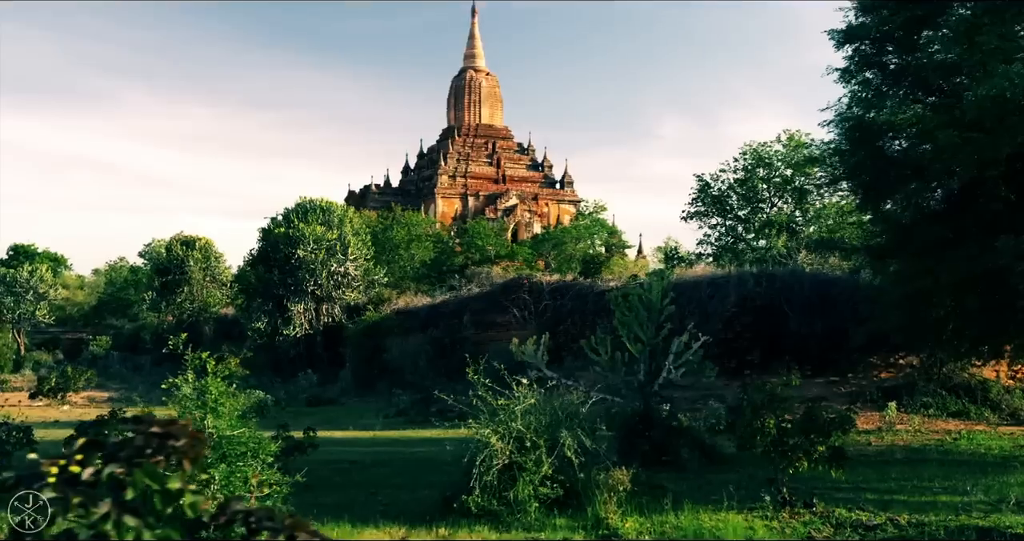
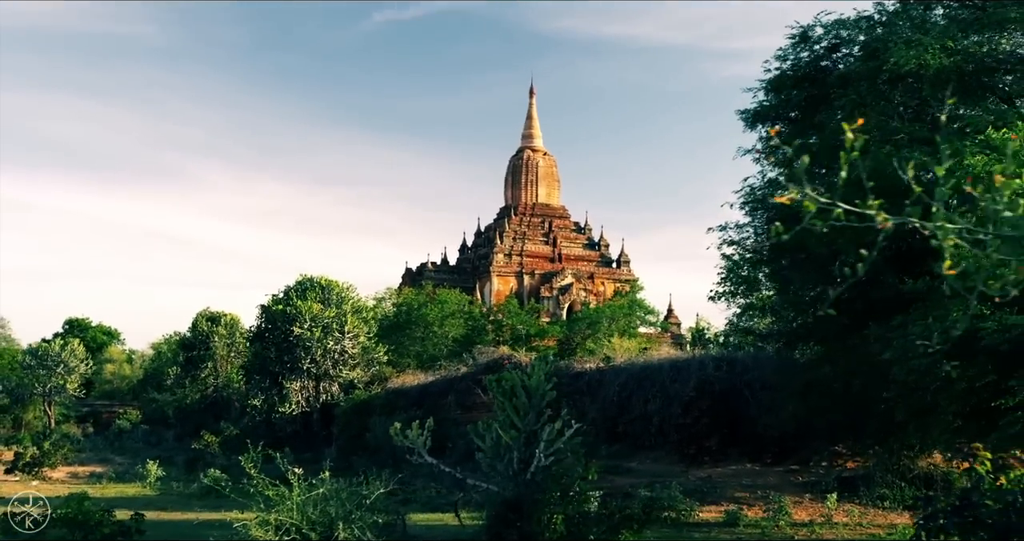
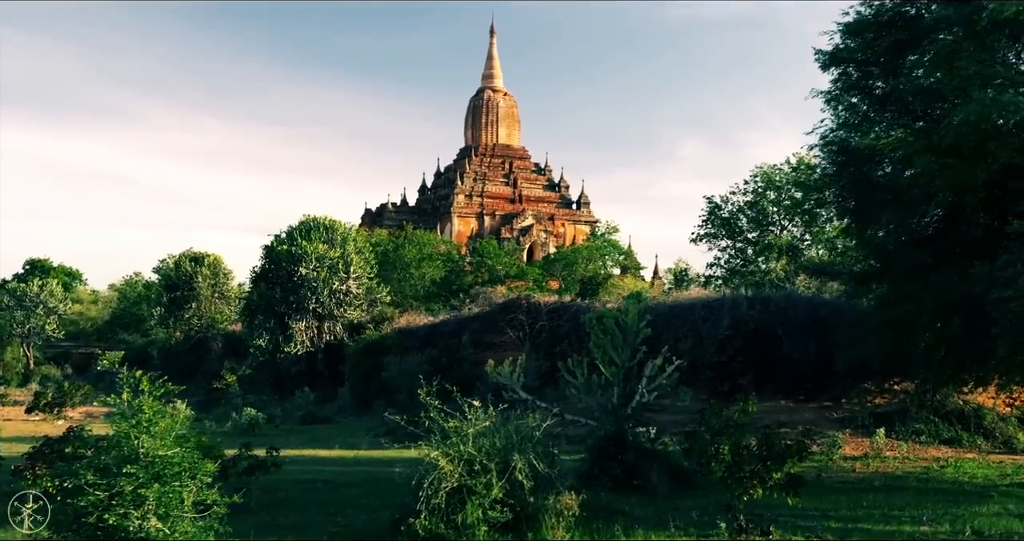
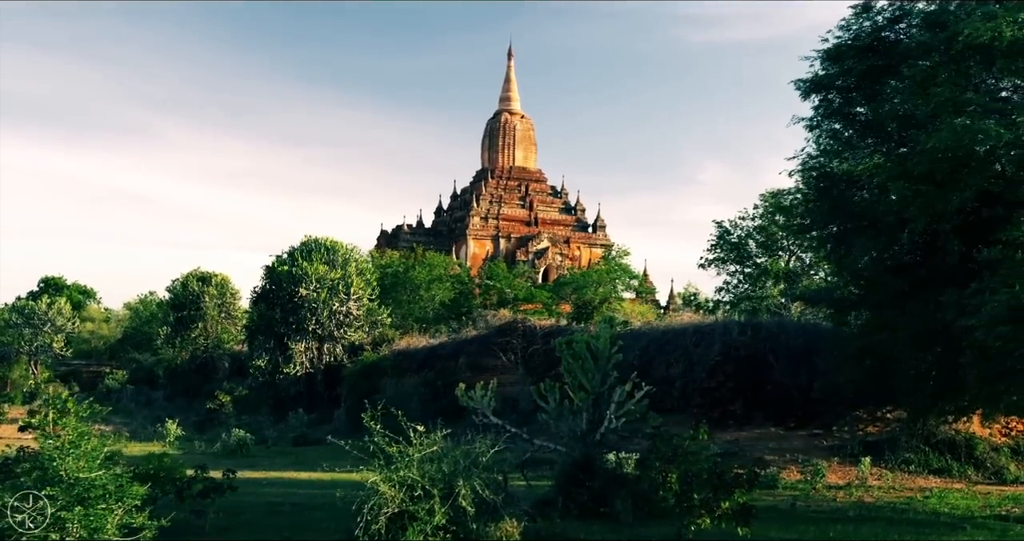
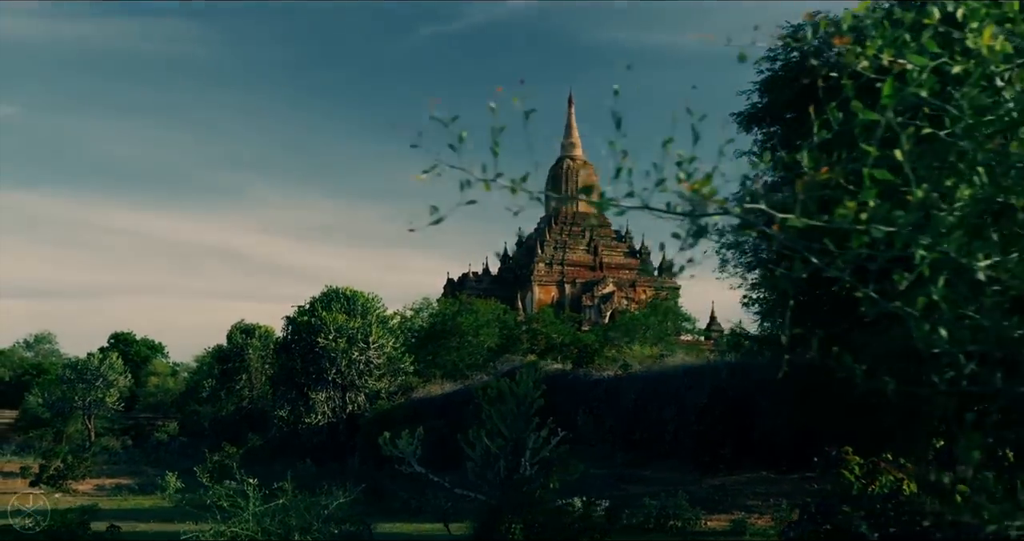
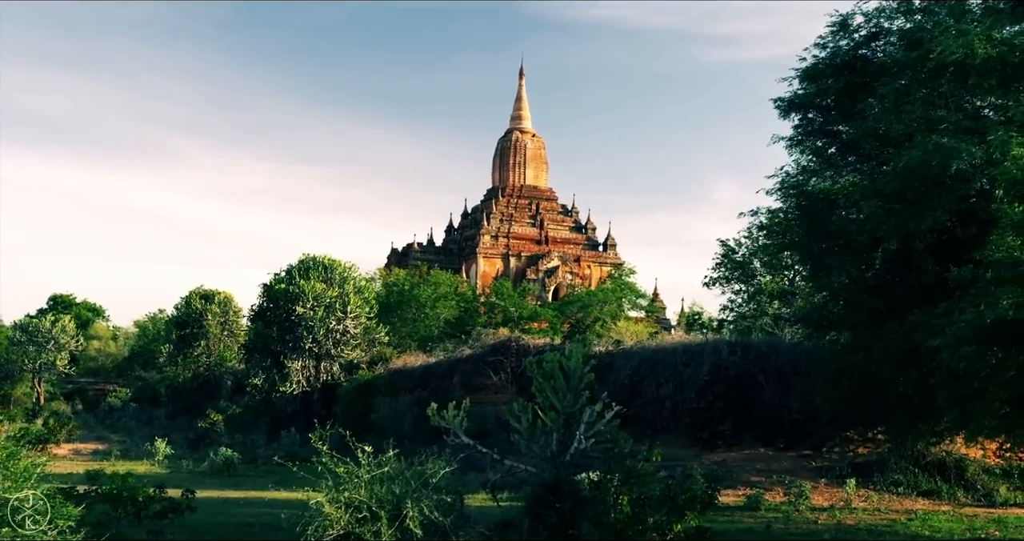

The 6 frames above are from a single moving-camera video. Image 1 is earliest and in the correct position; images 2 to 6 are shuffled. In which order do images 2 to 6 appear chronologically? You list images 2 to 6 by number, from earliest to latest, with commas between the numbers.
3, 4, 6, 2, 5
